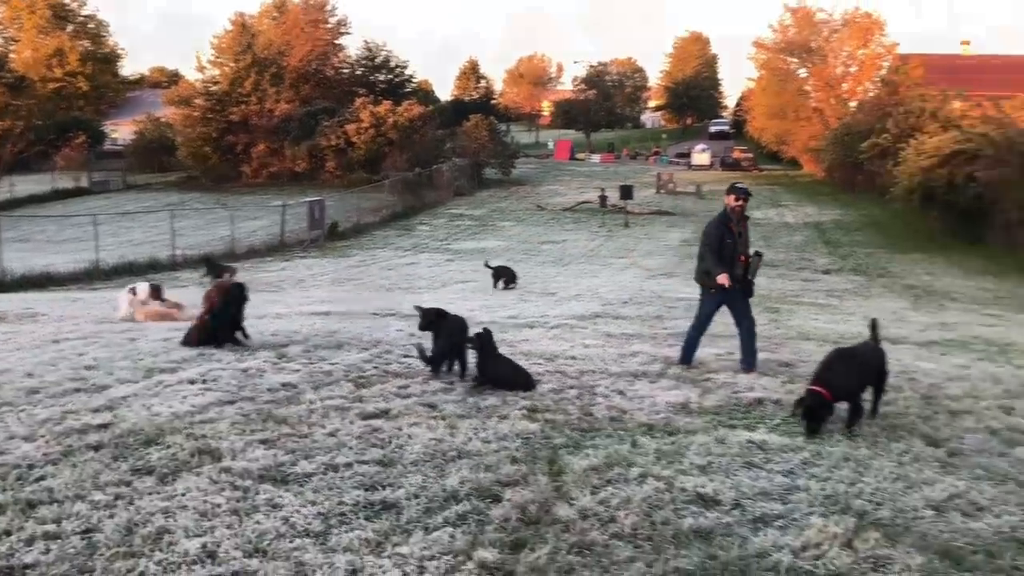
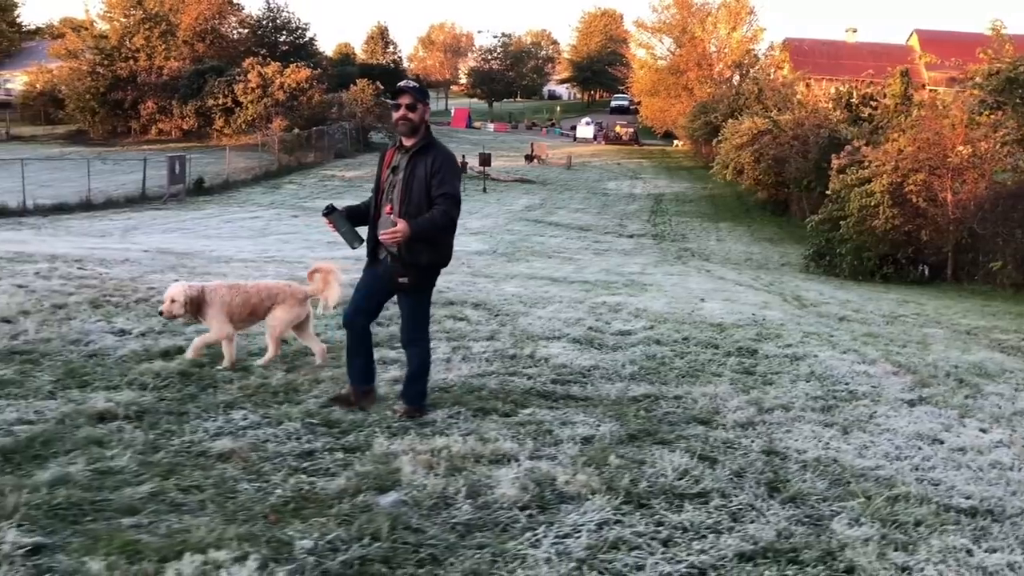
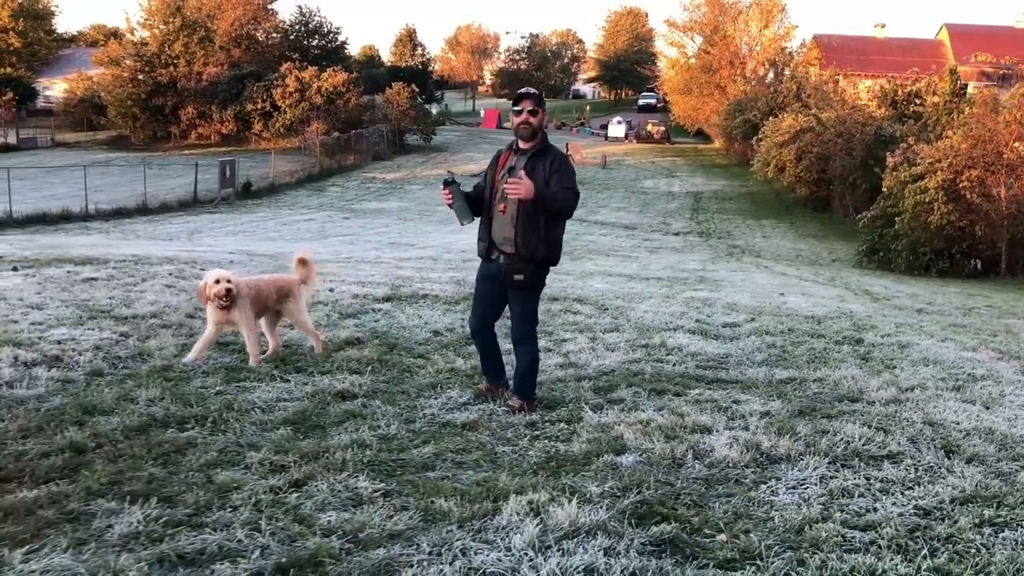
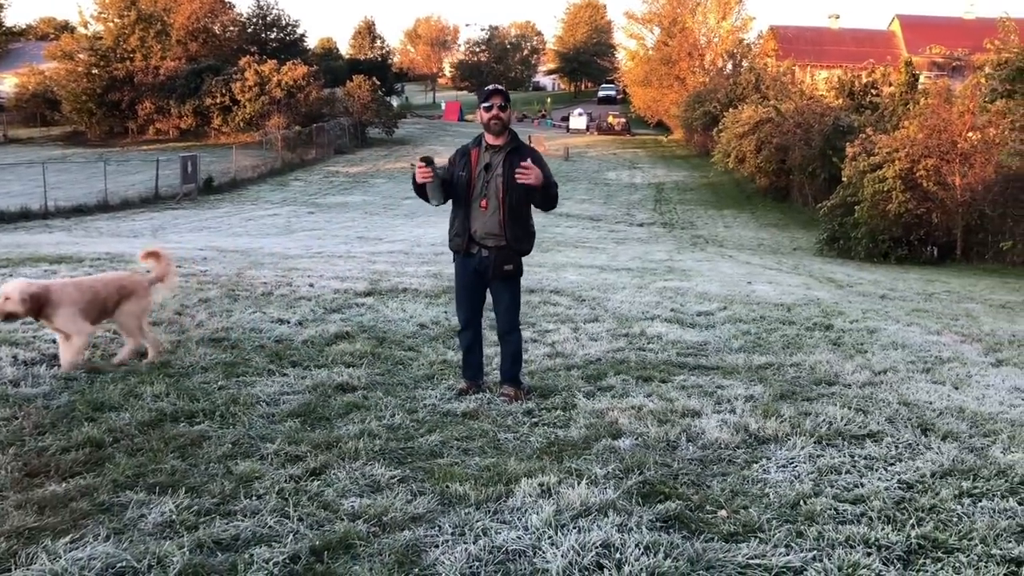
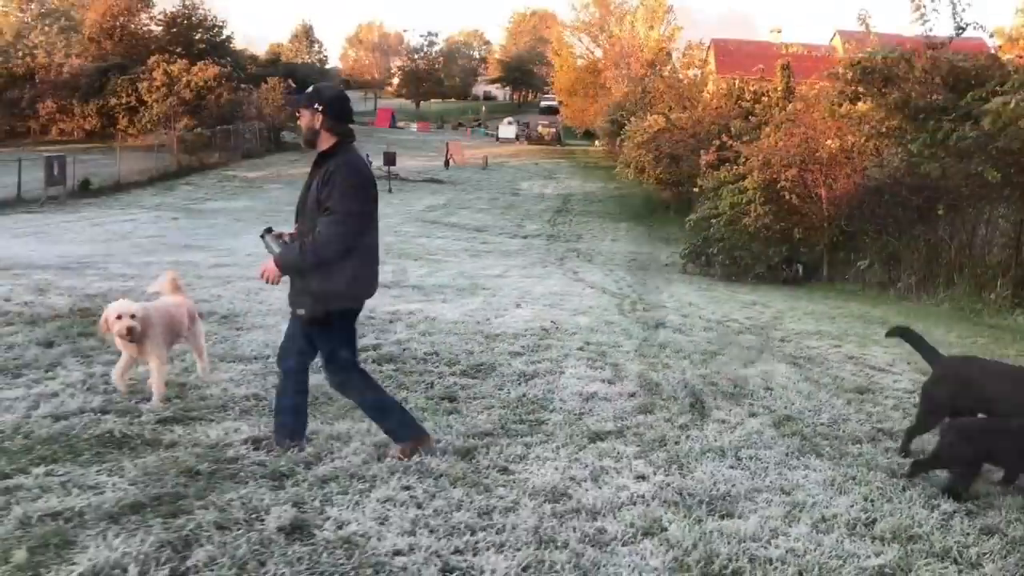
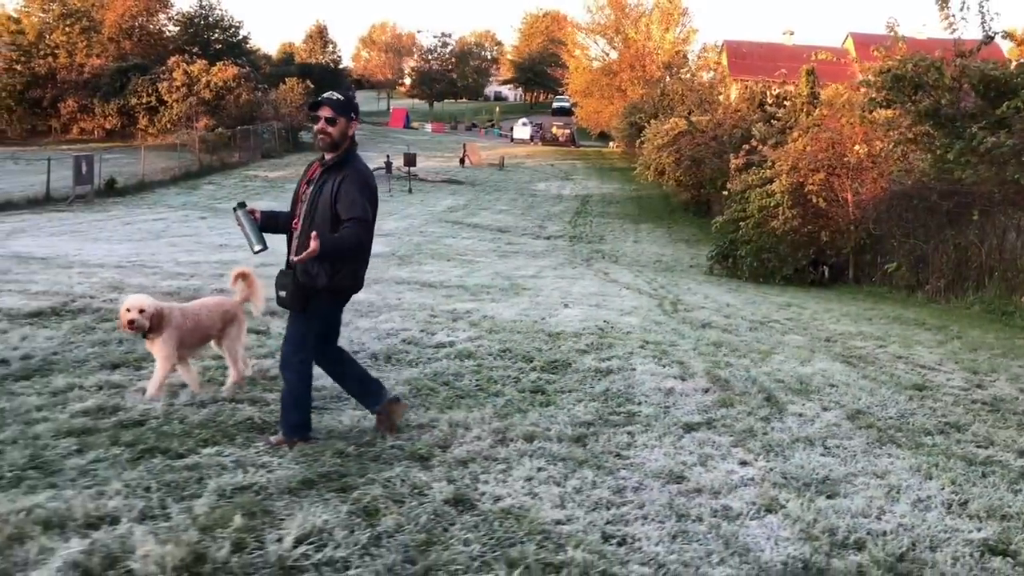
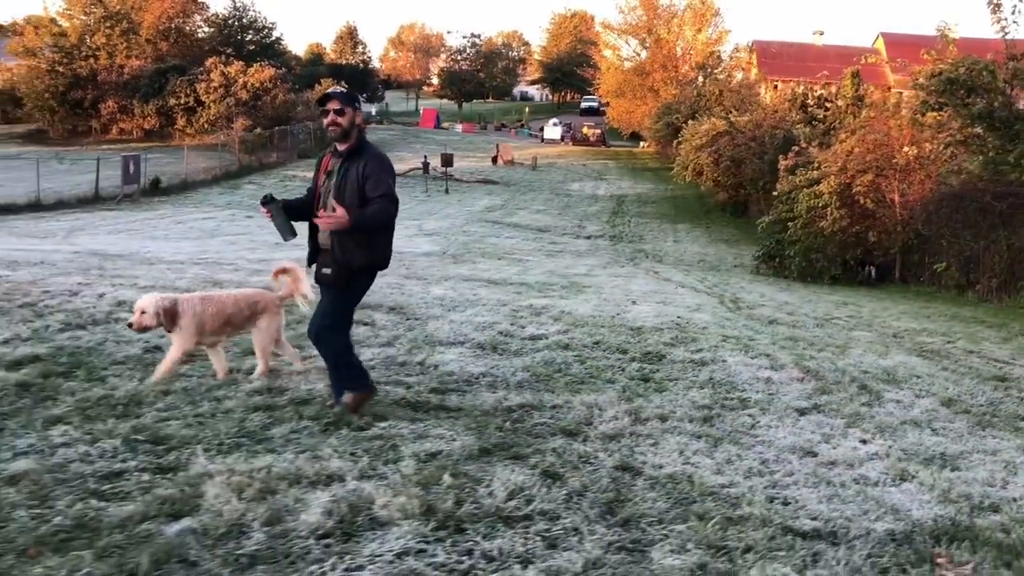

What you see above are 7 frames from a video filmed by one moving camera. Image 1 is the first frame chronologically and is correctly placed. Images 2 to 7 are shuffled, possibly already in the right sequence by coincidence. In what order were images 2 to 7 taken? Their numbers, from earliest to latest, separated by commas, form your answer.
5, 6, 7, 2, 3, 4
